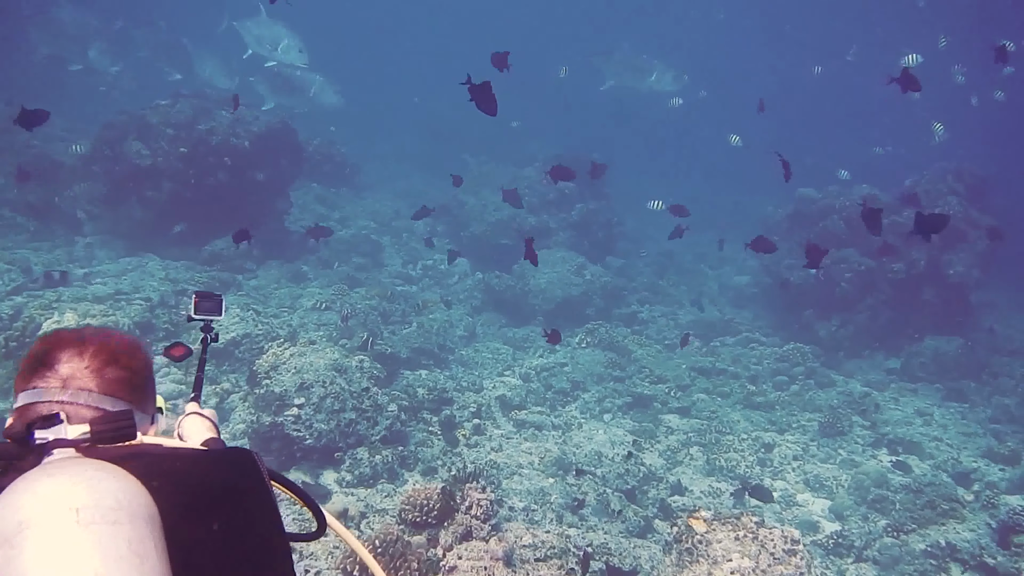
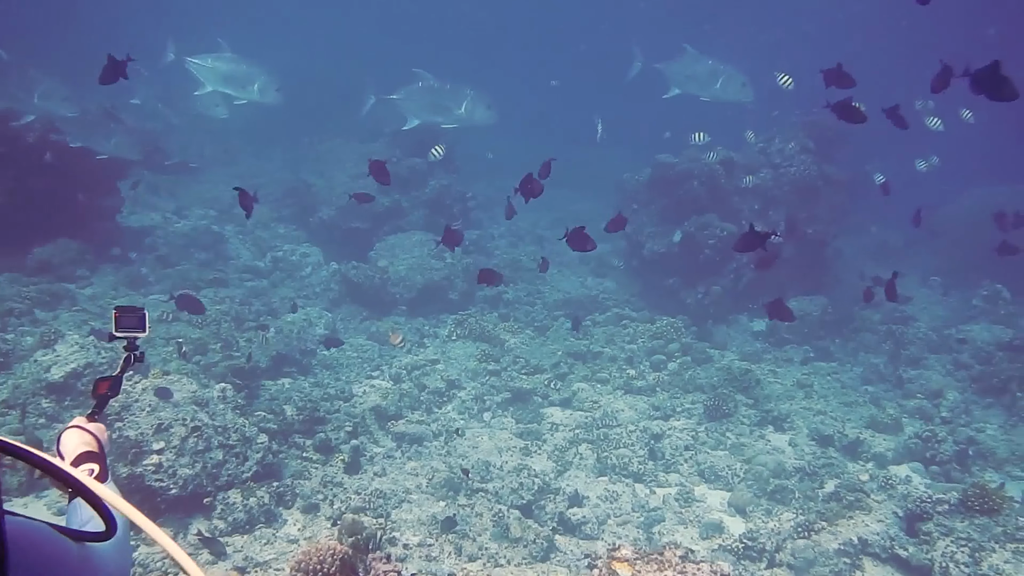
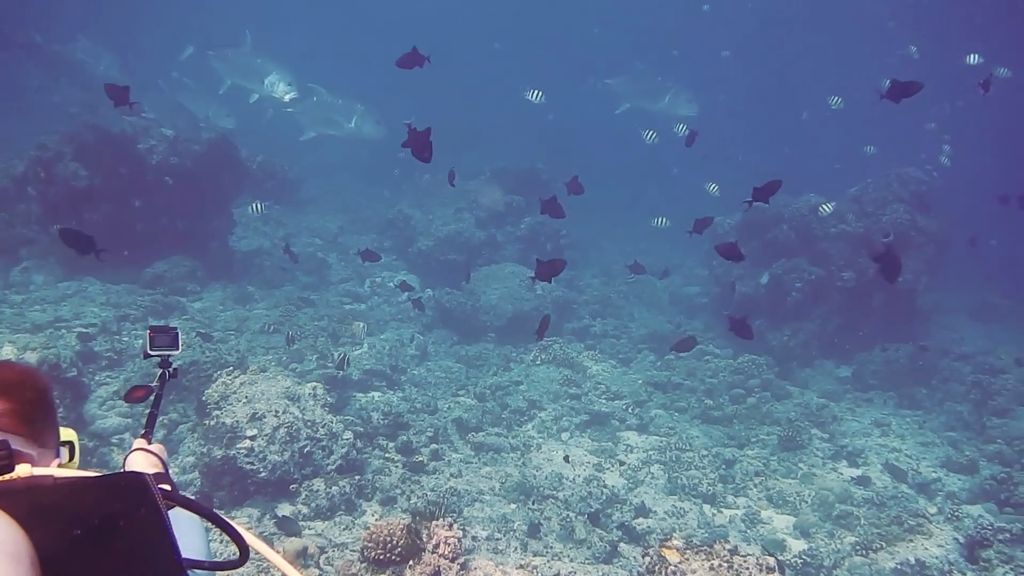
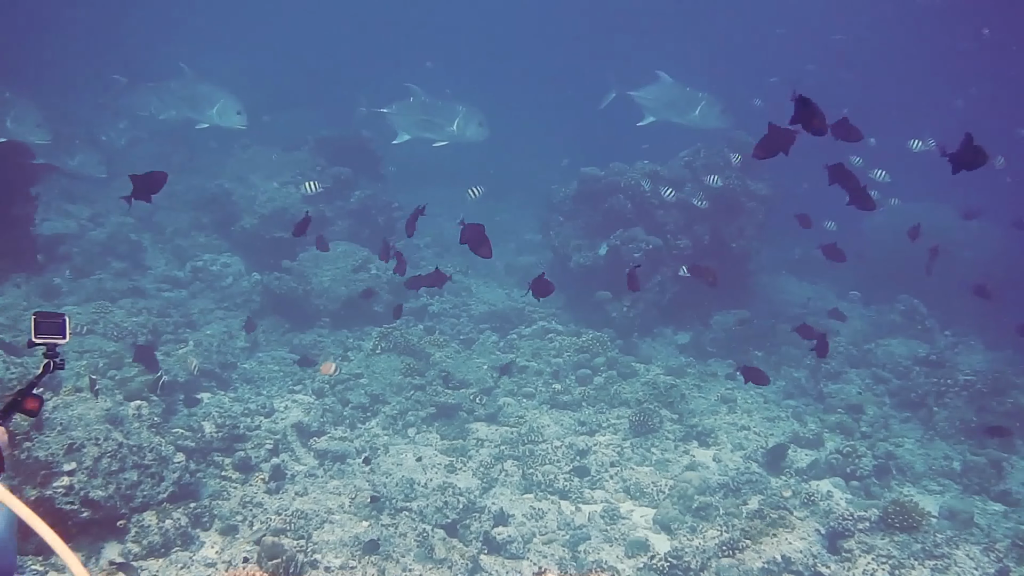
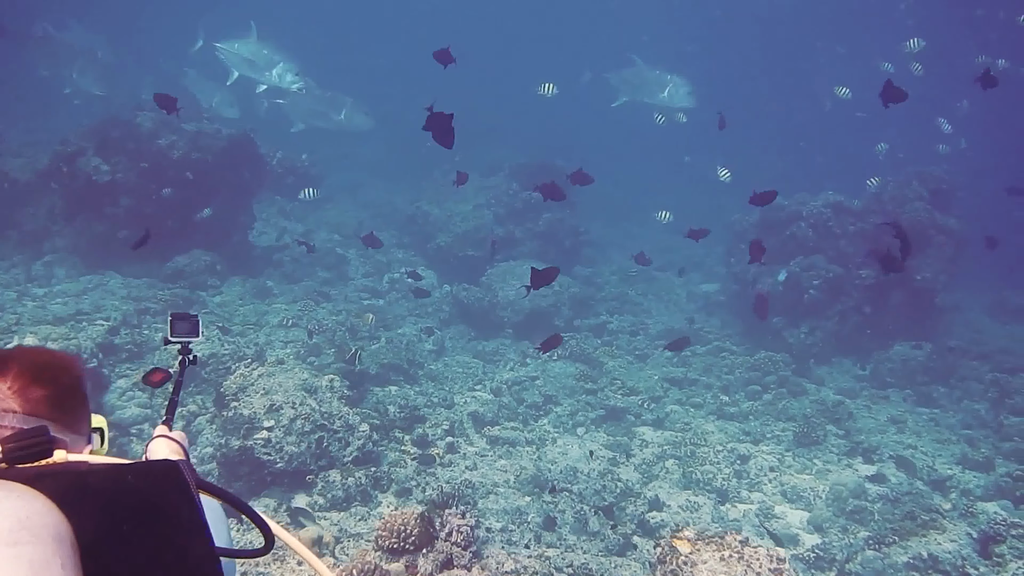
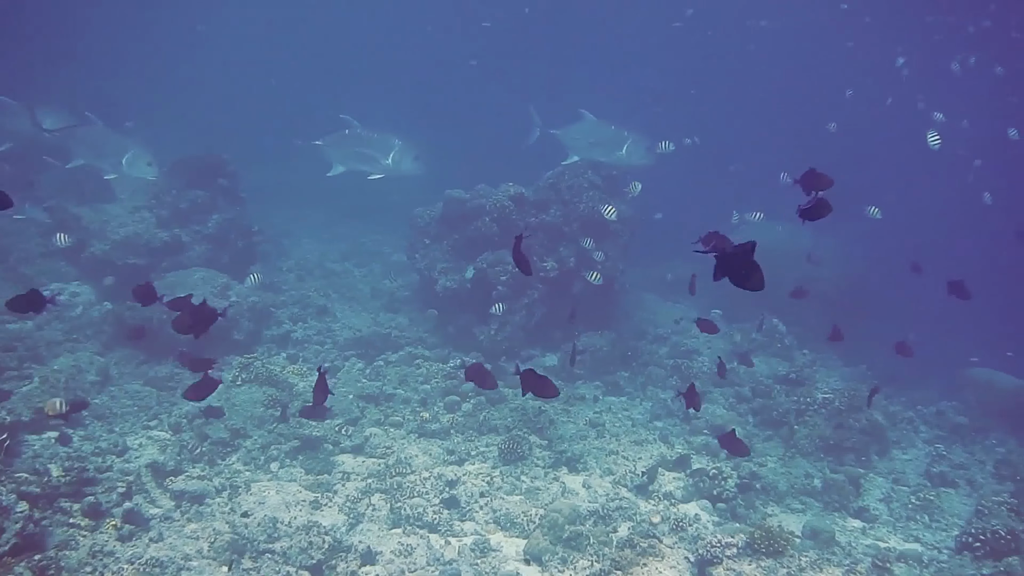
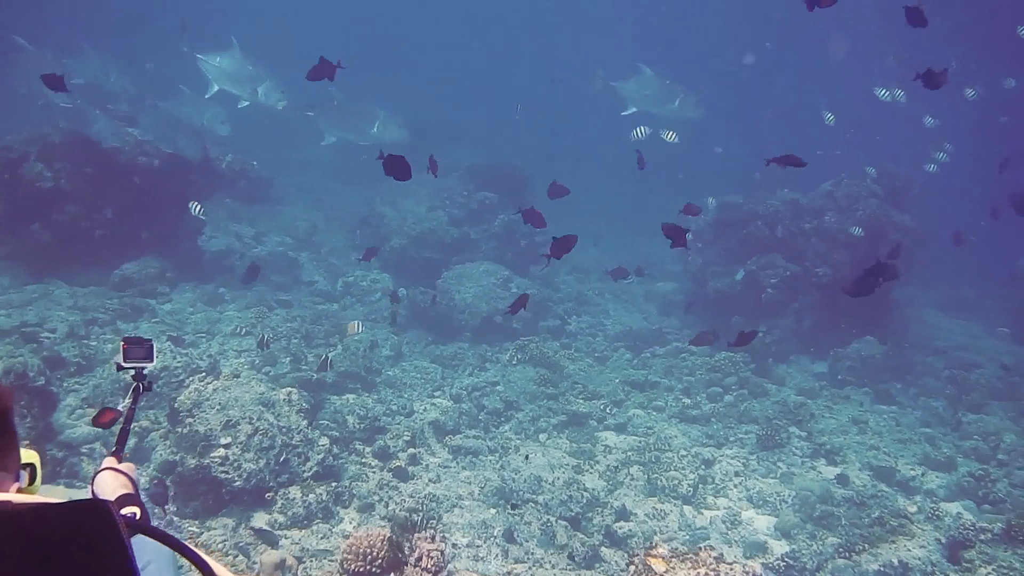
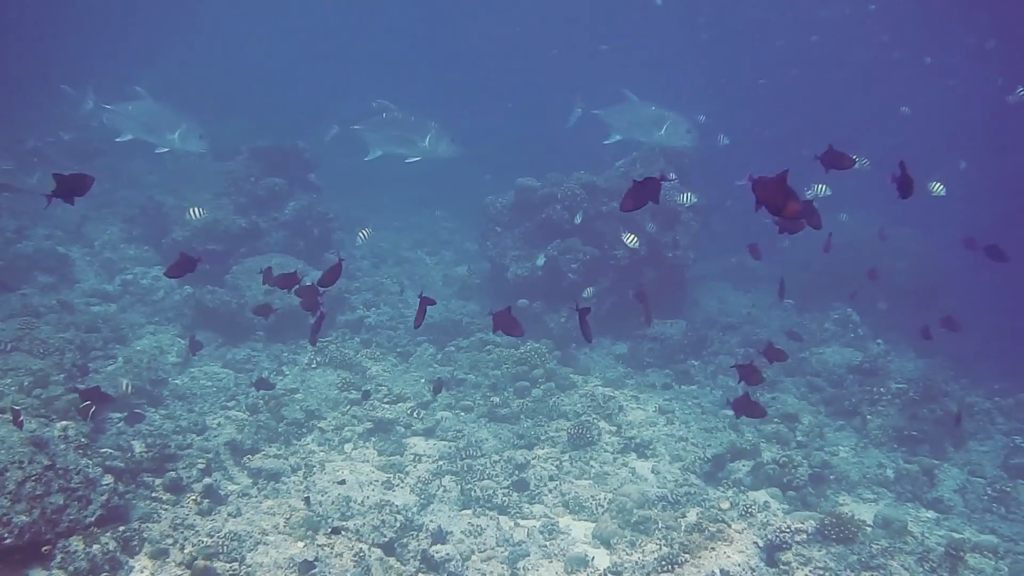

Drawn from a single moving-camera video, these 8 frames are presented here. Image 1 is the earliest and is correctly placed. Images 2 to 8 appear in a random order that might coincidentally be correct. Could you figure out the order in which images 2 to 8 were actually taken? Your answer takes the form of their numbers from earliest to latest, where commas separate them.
5, 3, 7, 2, 4, 8, 6
